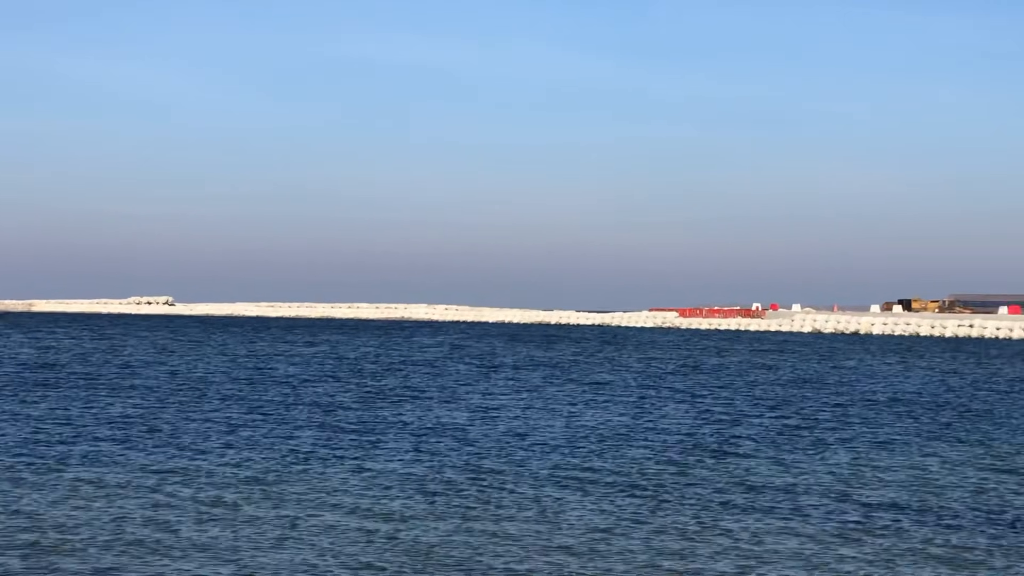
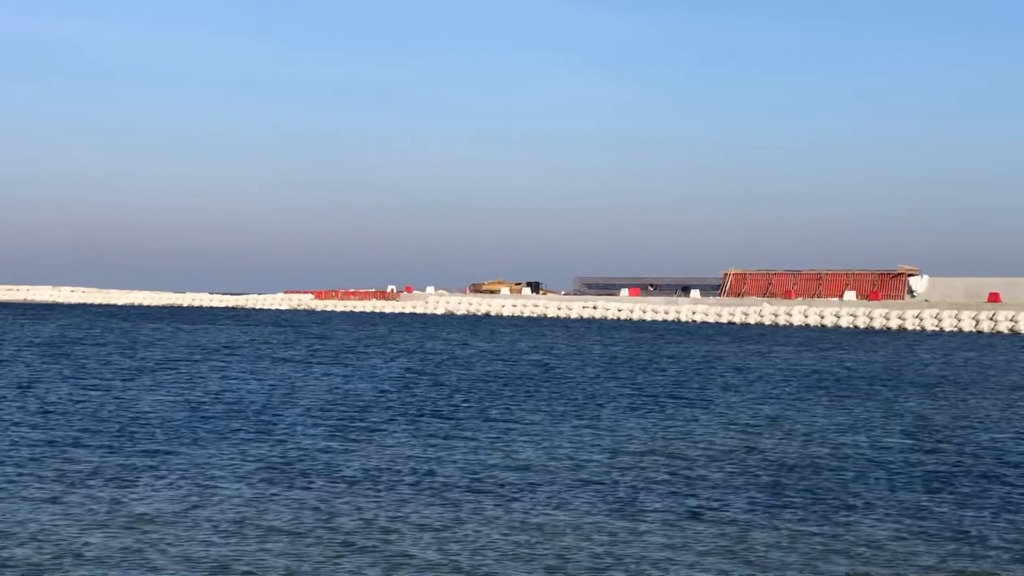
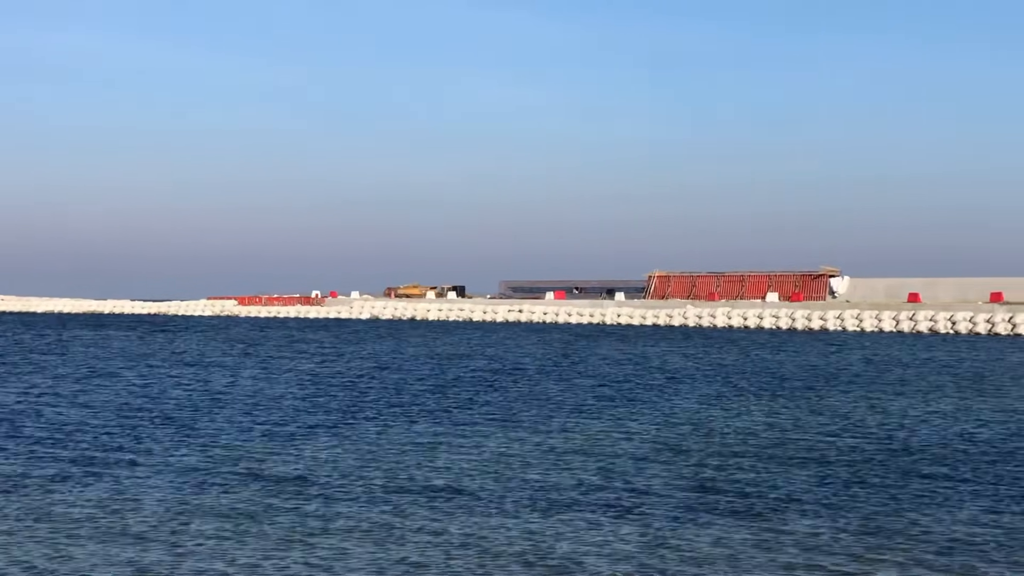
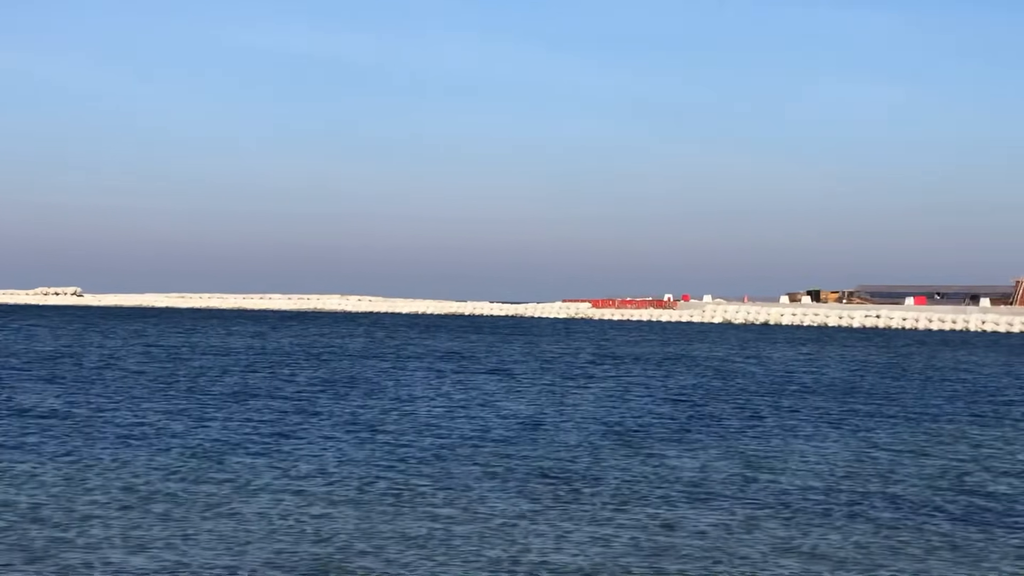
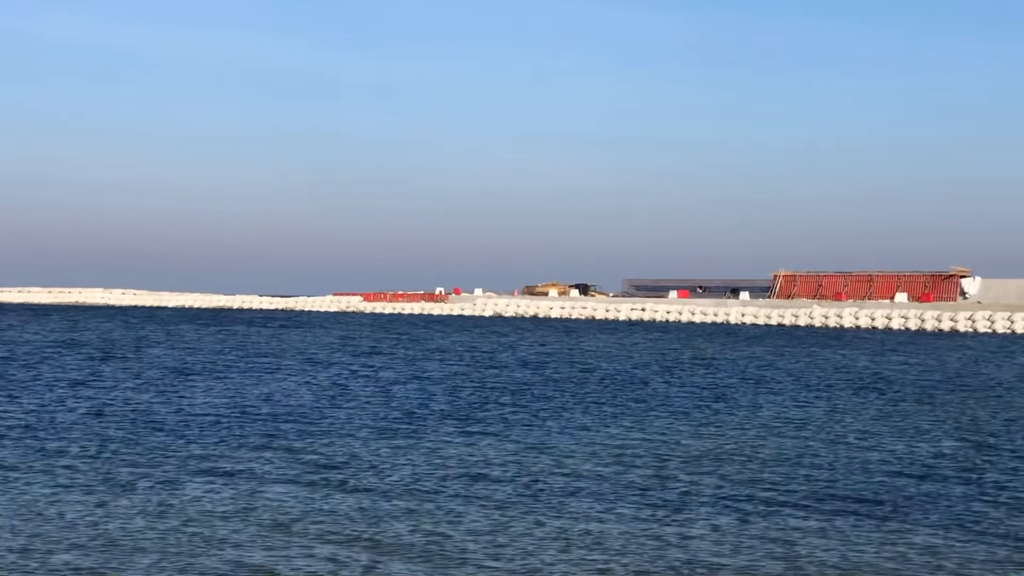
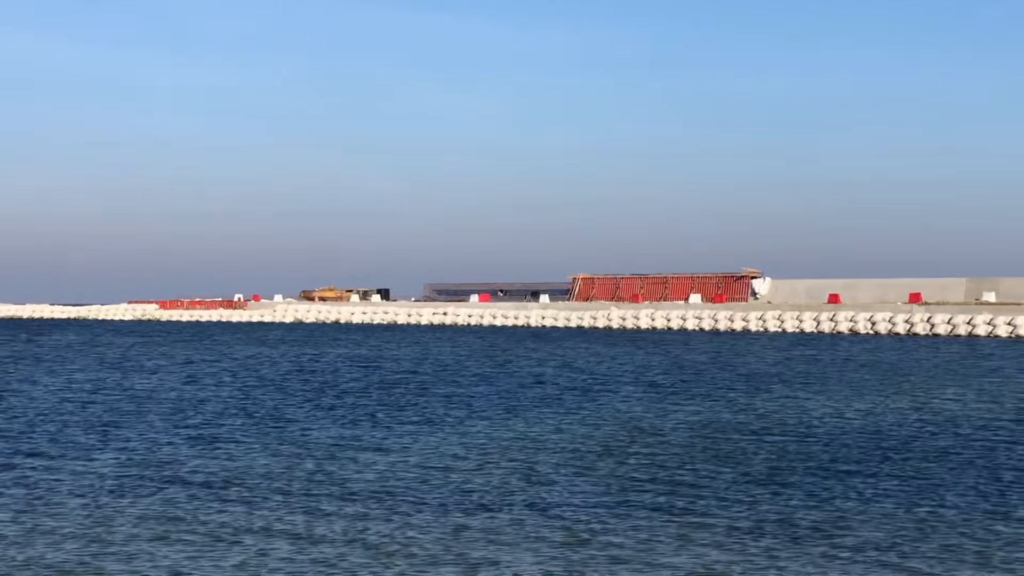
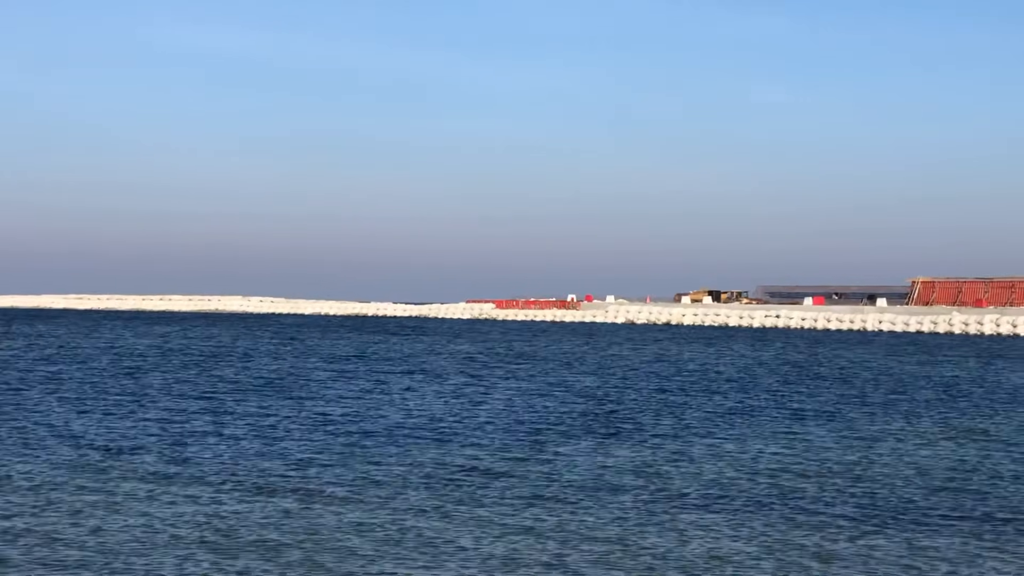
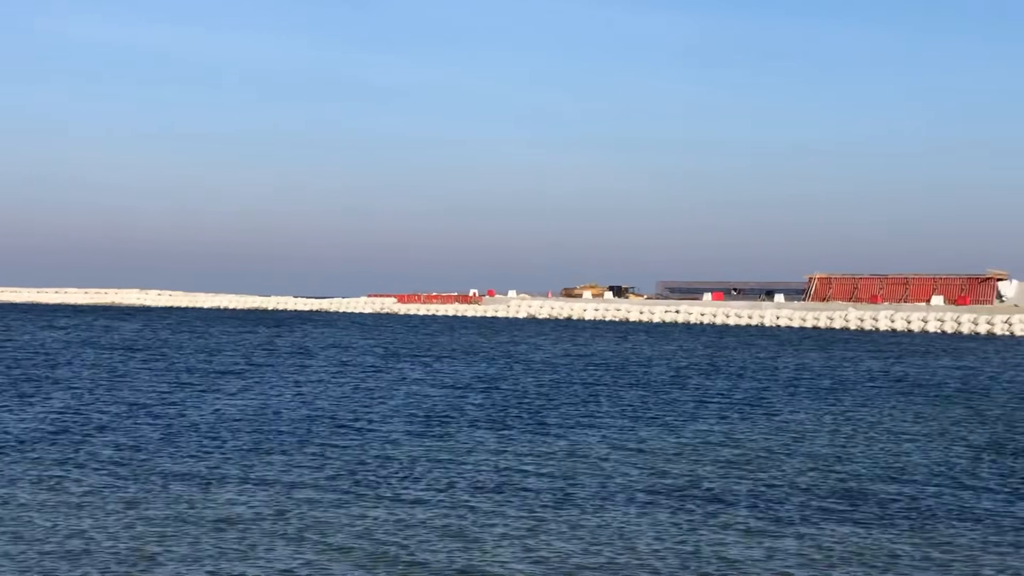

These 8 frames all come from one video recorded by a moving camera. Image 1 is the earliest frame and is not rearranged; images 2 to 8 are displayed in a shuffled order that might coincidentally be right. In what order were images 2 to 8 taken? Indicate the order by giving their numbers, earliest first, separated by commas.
4, 7, 8, 5, 2, 3, 6
